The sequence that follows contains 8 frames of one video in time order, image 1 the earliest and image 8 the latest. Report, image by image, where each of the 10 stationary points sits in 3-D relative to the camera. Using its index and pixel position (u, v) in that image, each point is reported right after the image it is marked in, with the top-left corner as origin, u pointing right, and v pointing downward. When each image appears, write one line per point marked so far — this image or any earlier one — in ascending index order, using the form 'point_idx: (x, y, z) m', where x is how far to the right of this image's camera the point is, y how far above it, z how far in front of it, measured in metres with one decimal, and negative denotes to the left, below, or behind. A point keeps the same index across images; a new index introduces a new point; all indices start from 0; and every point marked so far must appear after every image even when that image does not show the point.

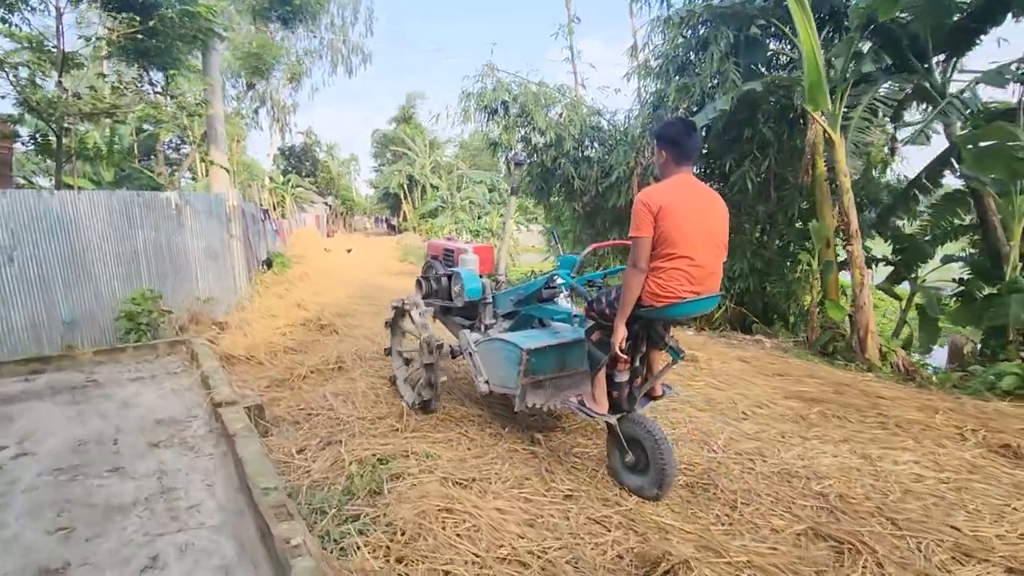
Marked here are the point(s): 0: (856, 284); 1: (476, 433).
0: (+3.7, 0.0, +5.5) m
1: (-0.2, -1.0, +3.4) m
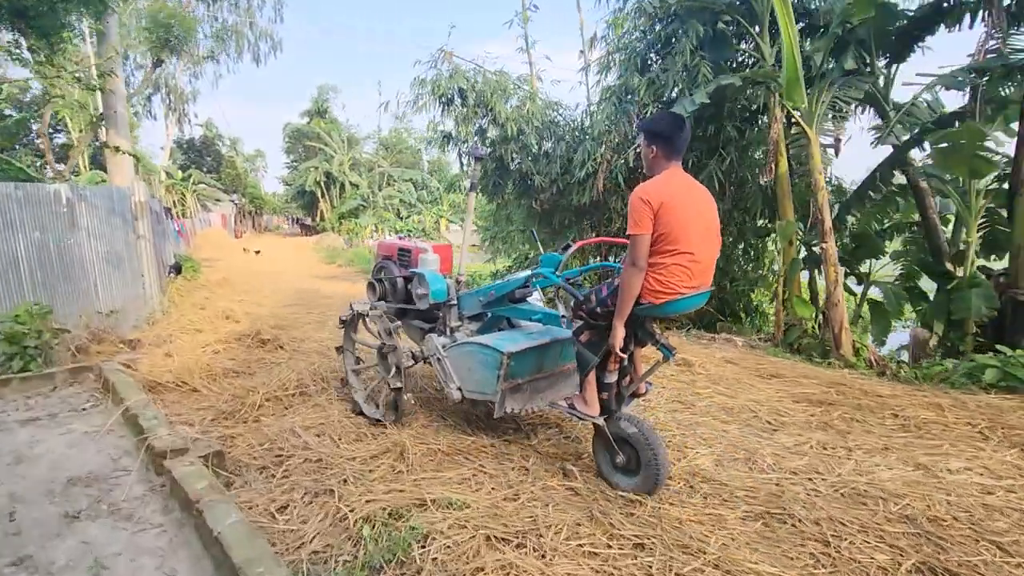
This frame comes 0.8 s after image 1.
0: (+3.4, +0.1, +5.5) m
1: (-0.1, -1.0, +2.9) m
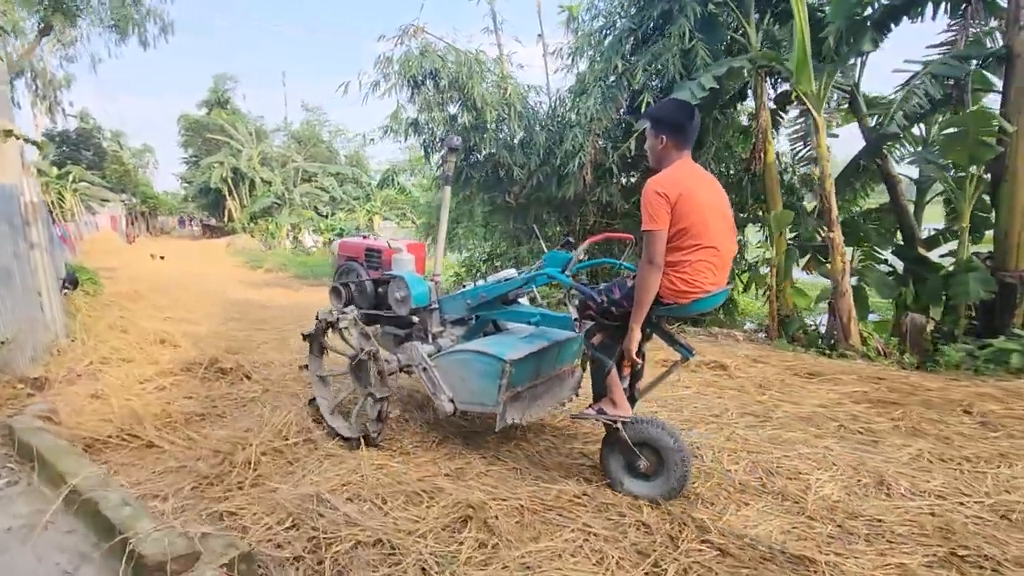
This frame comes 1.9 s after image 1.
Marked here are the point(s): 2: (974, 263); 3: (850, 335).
0: (+3.4, +0.2, +5.4) m
1: (+0.4, -1.1, +2.3) m
2: (+4.7, +0.3, +5.3) m
3: (+3.6, -0.5, +5.5) m
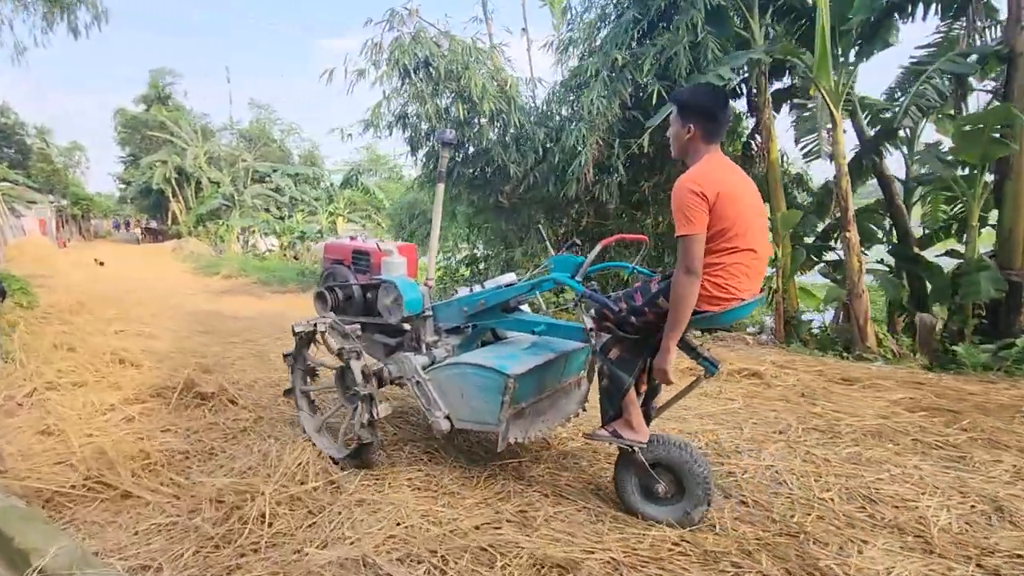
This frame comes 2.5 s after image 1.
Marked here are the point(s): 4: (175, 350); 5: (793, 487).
0: (+3.5, +0.2, +5.3) m
1: (+0.8, -1.1, +1.9) m
2: (+4.8, +0.3, +5.3) m
3: (+3.7, -0.5, +5.3) m
4: (-3.5, -0.6, +5.4) m
5: (+1.4, -1.0, +2.6) m
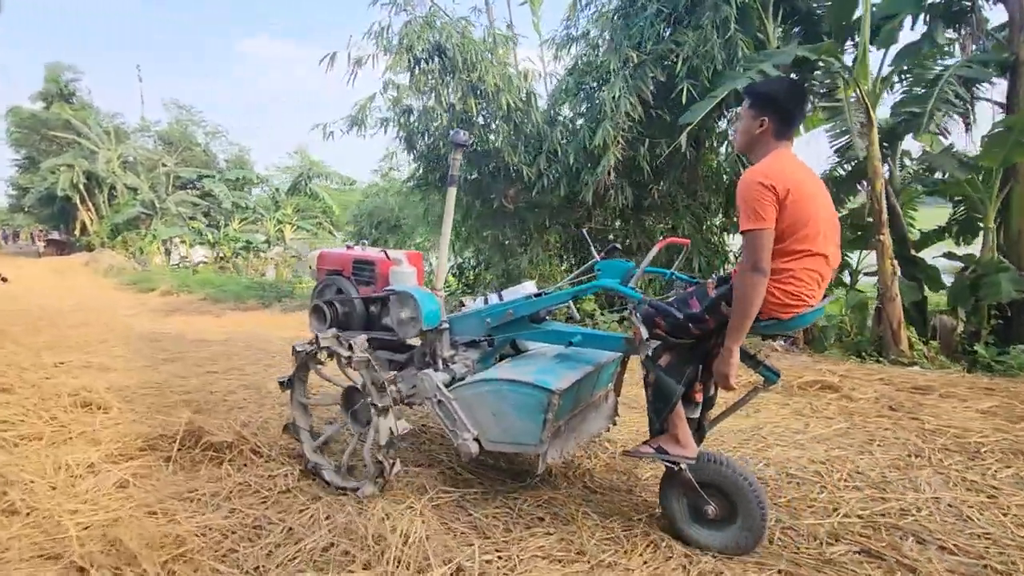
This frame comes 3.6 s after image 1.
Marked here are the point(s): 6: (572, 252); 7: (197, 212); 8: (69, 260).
0: (+3.8, +0.1, +5.3) m
1: (+1.5, -1.1, +1.6) m
2: (+5.1, +0.3, +5.4) m
3: (+4.0, -0.5, +5.3) m
4: (-3.2, -0.8, +4.5) m
5: (+2.1, -1.0, +2.3) m
6: (+0.8, +0.5, +7.0) m
7: (-12.0, +2.9, +19.9) m
8: (-16.2, +1.0, +19.0) m
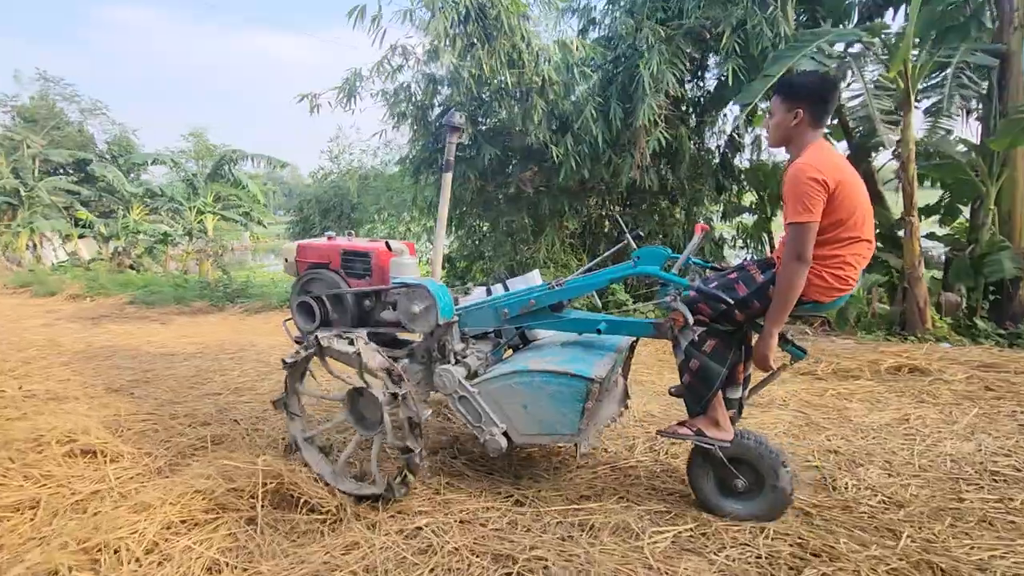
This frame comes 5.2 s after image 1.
0: (+4.2, +0.3, +5.4) m
1: (+2.6, -1.1, +1.4) m
2: (+5.5, +0.5, +5.8) m
3: (+4.4, -0.3, +5.5) m
4: (-2.5, -0.9, +3.5) m
5: (+3.1, -1.0, +2.2) m
6: (+1.0, +0.6, +6.6) m
7: (-13.9, +2.9, +17.2) m
8: (-17.8, +0.8, +15.6) m
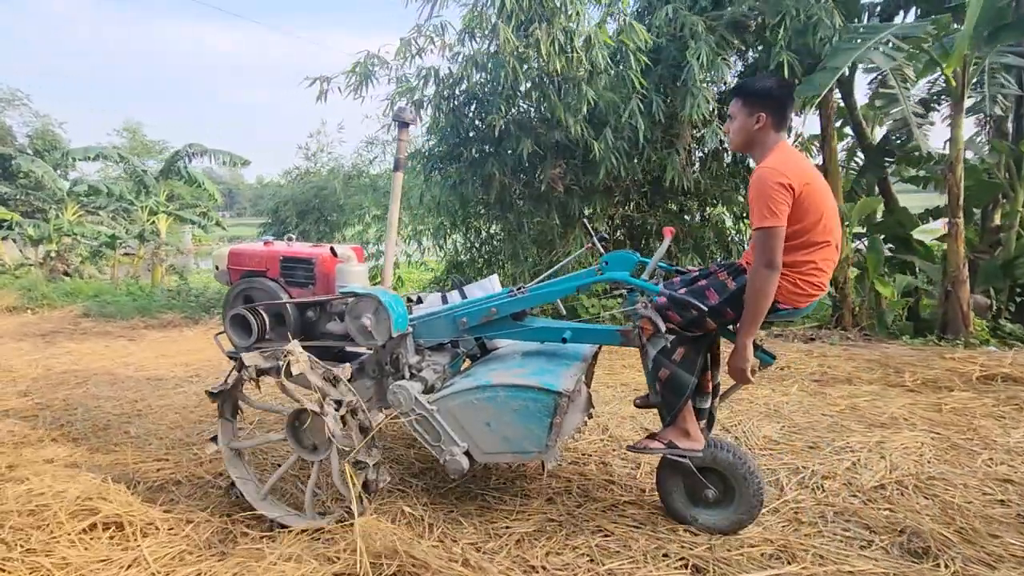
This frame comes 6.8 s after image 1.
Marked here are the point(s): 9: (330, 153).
0: (+4.6, +0.3, +5.3) m
1: (+3.4, -1.1, +1.2) m
2: (+5.8, +0.5, +5.8) m
3: (+4.8, -0.4, +5.4) m
4: (-1.9, -1.0, +2.8) m
5: (+3.8, -1.0, +2.0) m
6: (+1.3, +0.6, +6.2) m
7: (-14.6, +2.6, +15.3) m
8: (-18.3, +0.5, +13.4) m
9: (-3.5, +2.6, +10.1) m
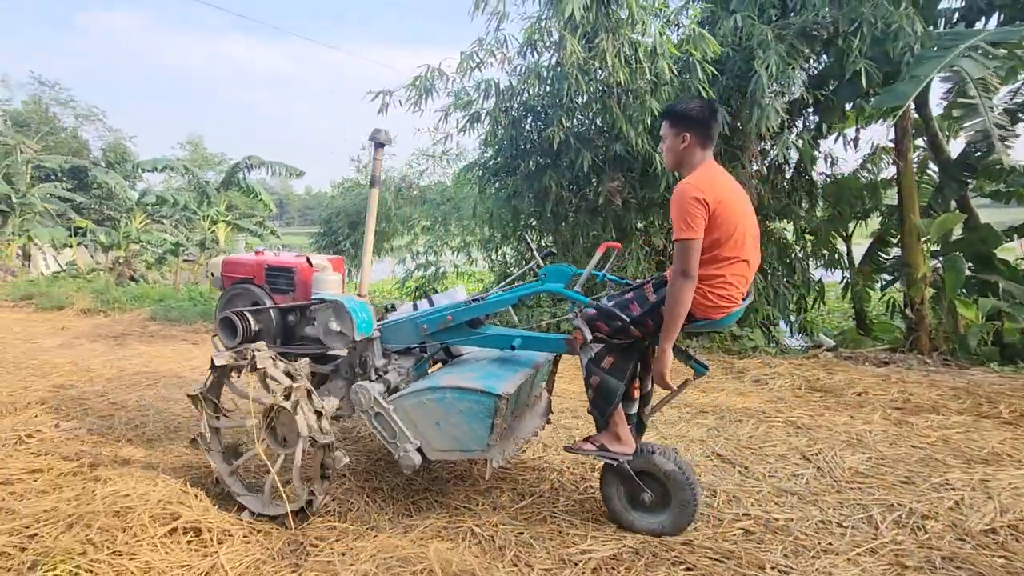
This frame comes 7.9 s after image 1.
0: (+5.2, +0.1, +4.9) m
1: (+3.7, -1.2, +0.9) m
2: (+6.4, +0.2, +5.3) m
3: (+5.3, -0.6, +5.0) m
4: (-1.5, -1.0, +2.8) m
5: (+4.0, -1.1, +1.7) m
6: (+1.9, +0.4, +6.0) m
7: (-13.2, +2.6, +16.4) m
8: (-17.1, +0.5, +14.7) m
9: (-2.6, +2.5, +10.3) m
